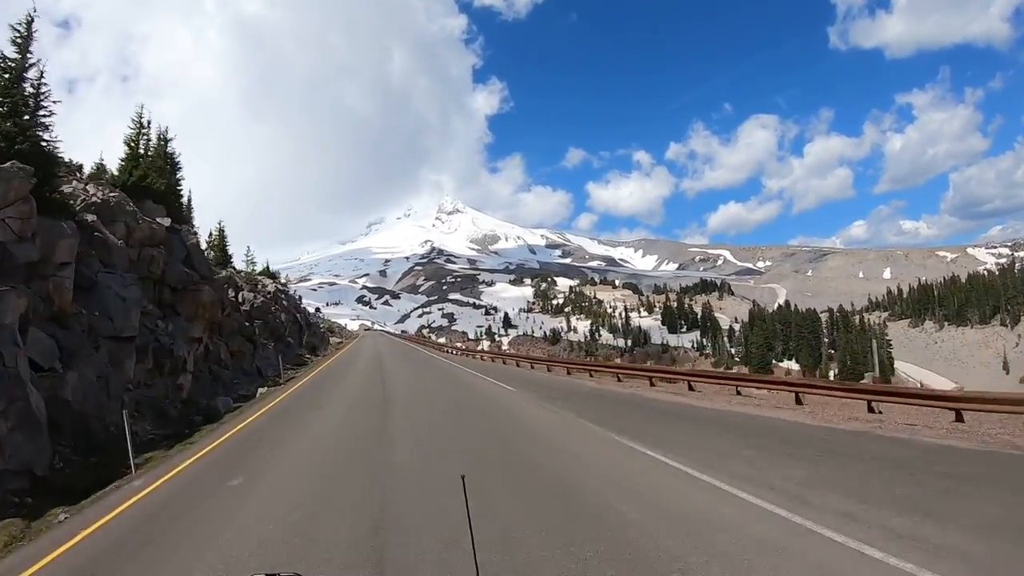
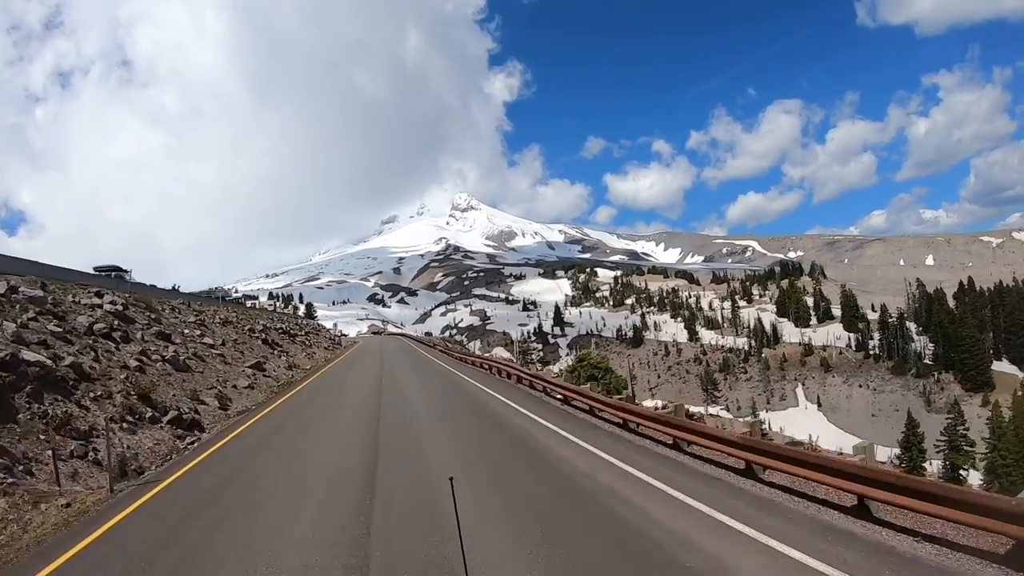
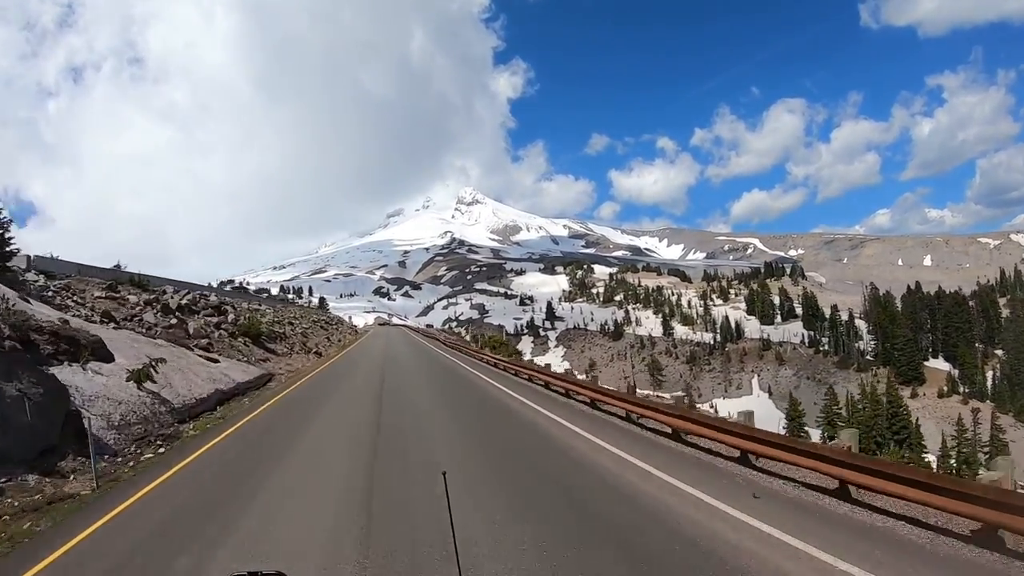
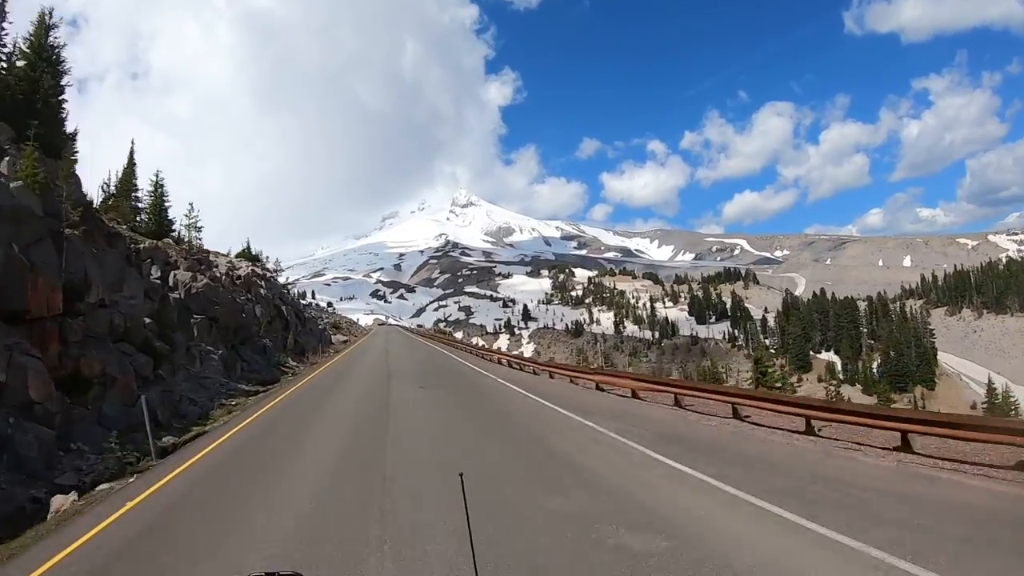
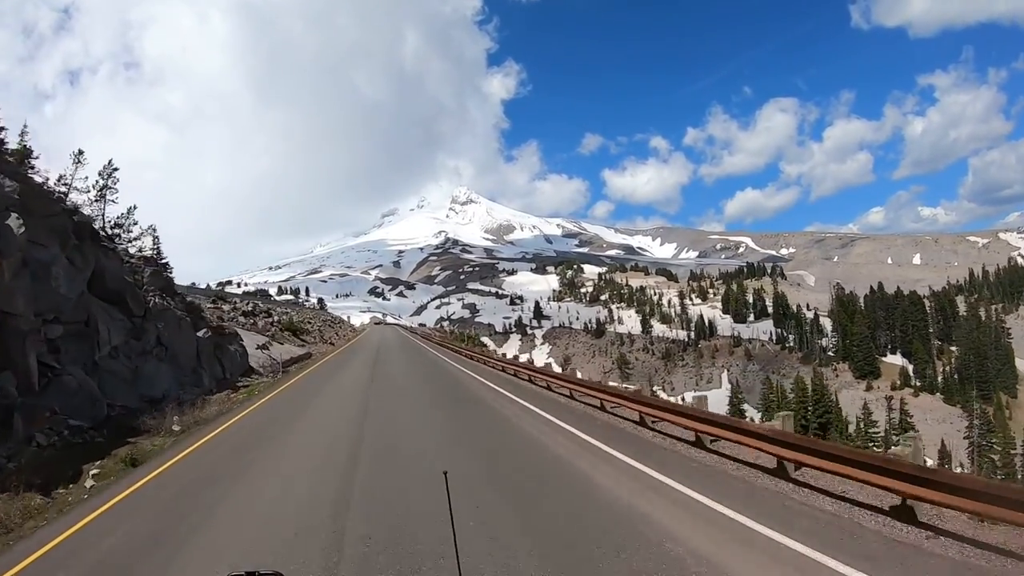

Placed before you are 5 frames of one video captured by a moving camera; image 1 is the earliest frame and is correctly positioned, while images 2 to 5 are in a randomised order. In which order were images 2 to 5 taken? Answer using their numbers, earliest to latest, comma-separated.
4, 5, 3, 2
